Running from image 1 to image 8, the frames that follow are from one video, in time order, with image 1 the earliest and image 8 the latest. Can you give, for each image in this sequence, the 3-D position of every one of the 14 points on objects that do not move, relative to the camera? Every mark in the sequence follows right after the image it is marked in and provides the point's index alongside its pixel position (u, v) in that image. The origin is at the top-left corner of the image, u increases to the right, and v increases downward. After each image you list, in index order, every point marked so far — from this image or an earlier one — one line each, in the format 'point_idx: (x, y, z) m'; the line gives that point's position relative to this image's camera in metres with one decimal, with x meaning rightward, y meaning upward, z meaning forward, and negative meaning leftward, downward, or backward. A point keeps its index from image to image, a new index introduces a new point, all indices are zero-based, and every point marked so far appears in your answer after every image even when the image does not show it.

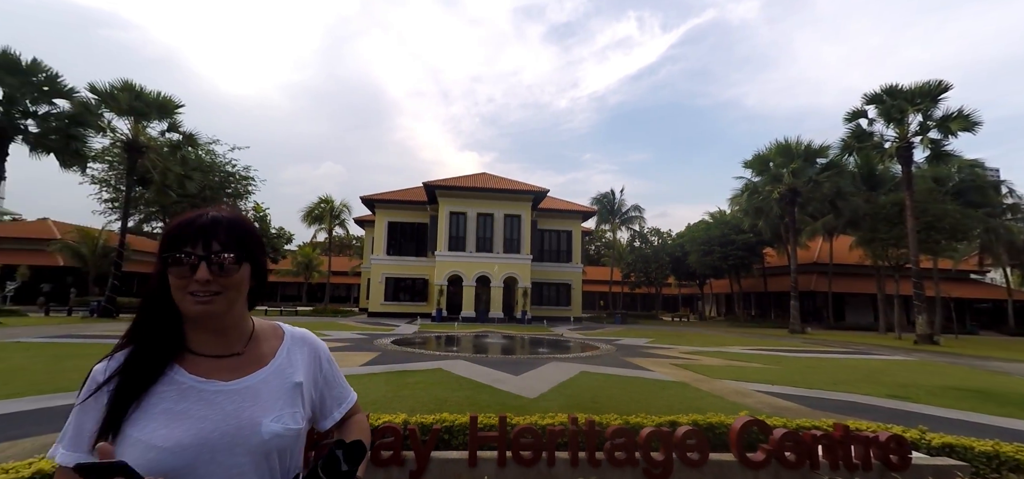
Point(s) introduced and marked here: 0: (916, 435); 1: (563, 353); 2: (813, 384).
0: (+4.1, -1.9, +4.4) m
1: (+1.7, -3.8, +15.2) m
2: (+7.2, -3.4, +10.6) m
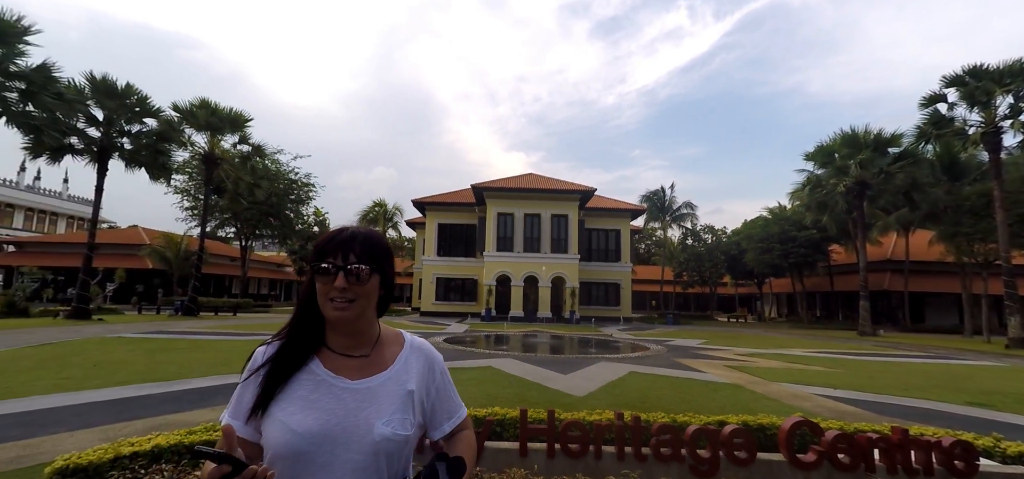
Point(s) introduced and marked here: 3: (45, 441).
0: (+4.5, -1.9, +4.2) m
1: (+3.4, -3.8, +15.2) m
2: (+8.3, -3.3, +10.0) m
3: (-5.1, -2.2, +5.0) m
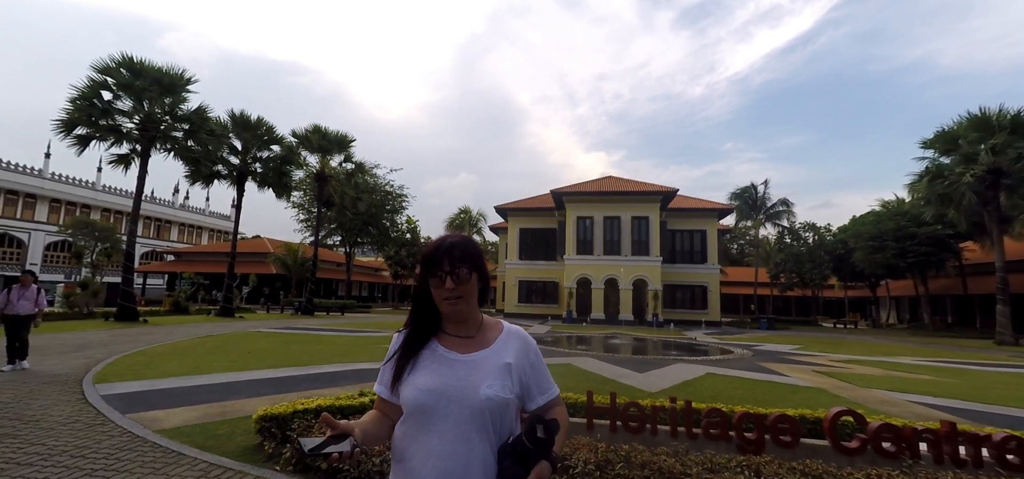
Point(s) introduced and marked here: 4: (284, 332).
0: (+5.2, -1.9, +4.2) m
1: (+6.1, -3.9, +15.3) m
2: (+10.0, -3.3, +9.3) m
3: (-4.1, -2.5, +6.8) m
4: (-9.8, -4.0, +19.3) m
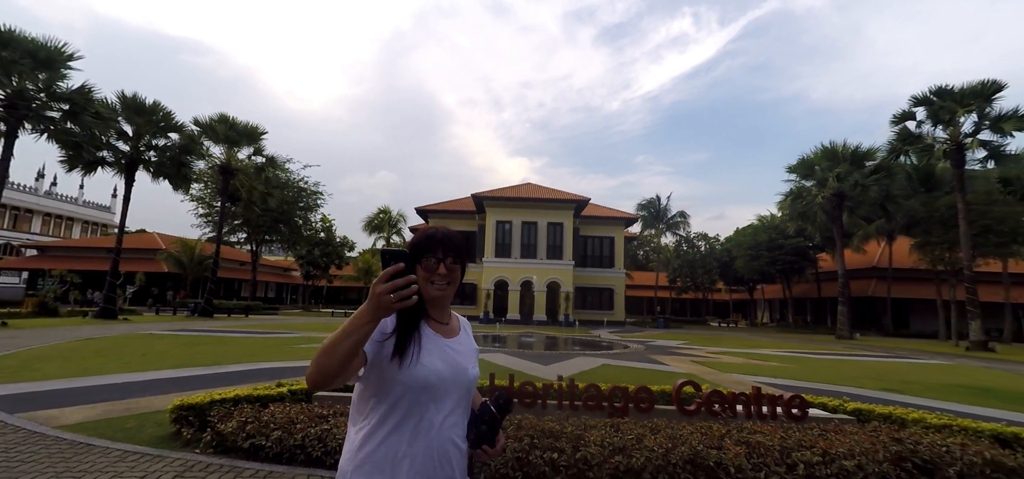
0: (+4.2, -2.1, +5.8) m
1: (+3.1, -4.1, +16.8) m
2: (+8.0, -3.6, +11.6) m
3: (-5.5, -2.4, +6.7) m
4: (-13.3, -3.8, +18.1) m
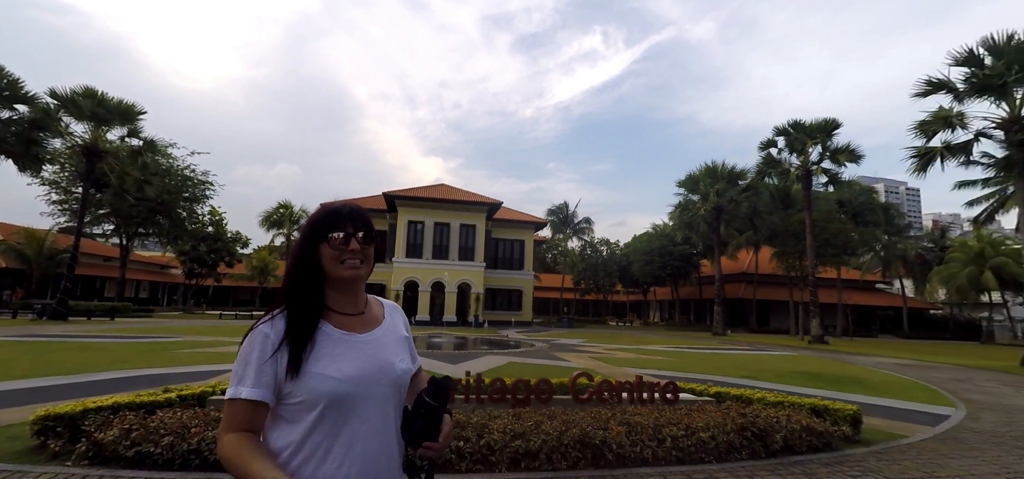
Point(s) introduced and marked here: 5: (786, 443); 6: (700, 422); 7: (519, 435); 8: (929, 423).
0: (+2.9, -2.2, +6.9) m
1: (-0.4, -4.2, +17.4) m
2: (+5.4, -3.8, +13.3) m
3: (-6.8, -2.3, +5.8) m
4: (-16.7, -3.5, +15.5) m
5: (+3.0, -2.3, +5.0) m
6: (+2.1, -2.0, +5.0) m
7: (+0.1, -2.0, +4.7) m
8: (+5.7, -2.5, +6.2) m
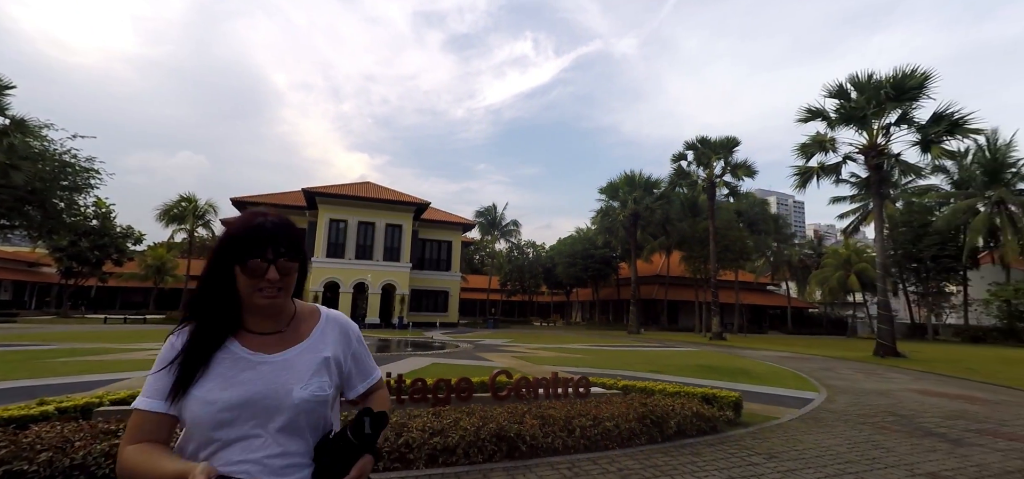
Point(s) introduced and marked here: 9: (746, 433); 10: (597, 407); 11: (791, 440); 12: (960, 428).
0: (+1.6, -2.3, +7.4) m
1: (-3.3, -4.3, +17.3) m
2: (+3.1, -4.0, +14.1) m
3: (-7.8, -2.2, +4.9) m
4: (-19.0, -3.2, +12.9) m
5: (+2.1, -2.3, +5.6) m
6: (+1.1, -2.1, +5.5) m
7: (-0.8, -2.0, +4.8) m
8: (+4.5, -2.6, +7.2) m
9: (+3.0, -2.5, +5.8) m
10: (+1.1, -2.1, +5.8) m
11: (+3.4, -2.4, +5.5) m
12: (+5.9, -2.5, +6.0) m
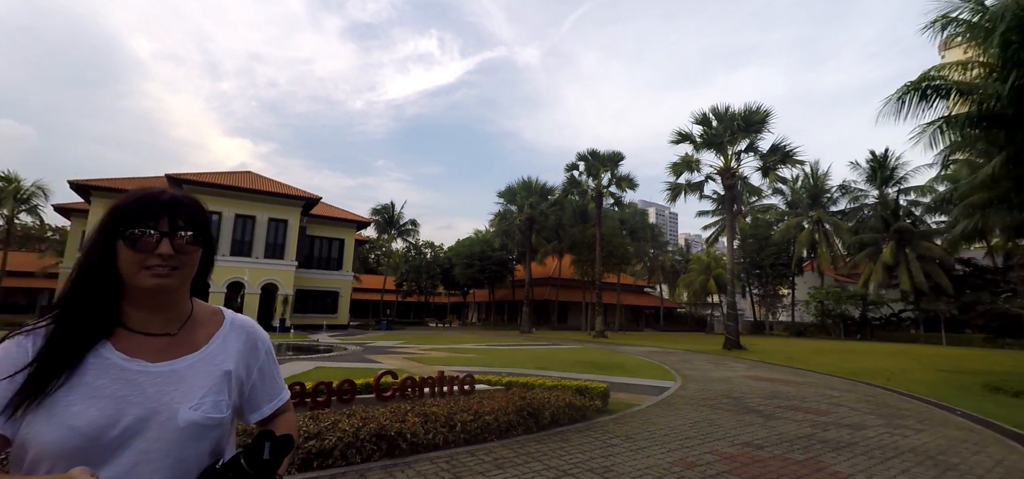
0: (-0.3, -2.4, +7.8) m
1: (-7.3, -4.2, +16.4) m
2: (-0.3, -4.1, +14.6) m
3: (-8.9, -1.9, +3.2) m
4: (-21.7, -2.6, +8.6) m
5: (+0.6, -2.4, +6.1) m
6: (-0.3, -2.1, +5.7) m
7: (-2.1, -2.0, +4.7) m
8: (+2.6, -2.8, +8.2) m
9: (+1.4, -2.6, +6.5) m
10: (-0.4, -2.2, +6.1) m
11: (+1.9, -2.5, +6.3) m
12: (+4.2, -2.7, +7.3) m
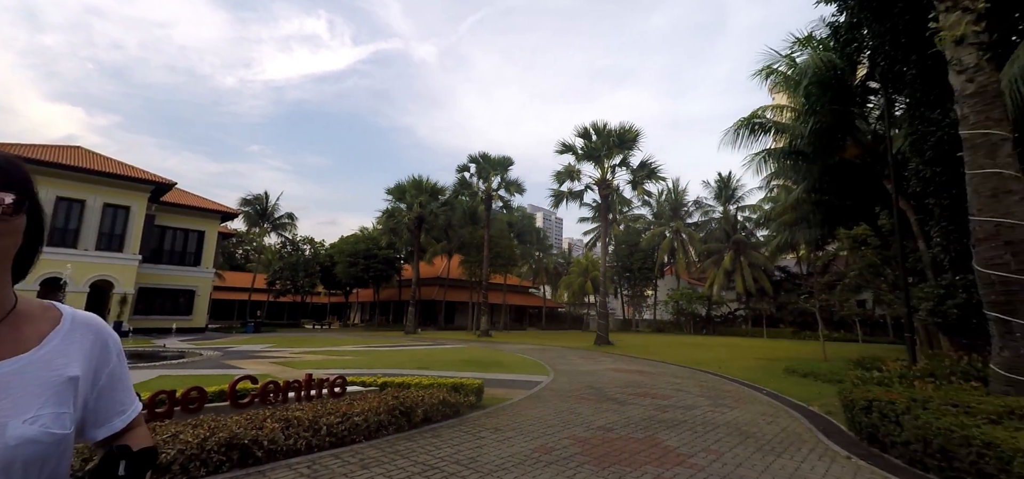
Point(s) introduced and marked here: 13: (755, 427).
0: (-2.4, -2.3, +7.6) m
1: (-11.3, -3.9, +14.3) m
2: (-4.1, -4.0, +14.3) m
3: (-9.6, -1.6, +1.2) m
4: (-23.3, -1.9, +3.3) m
5: (-1.2, -2.4, +6.2) m
6: (-1.9, -2.1, +5.6) m
7: (-3.4, -1.9, +4.2) m
8: (+0.3, -2.8, +8.7) m
9: (-0.4, -2.6, +6.8) m
10: (-2.1, -2.2, +5.9) m
11: (+0.1, -2.6, +6.6) m
12: (+2.1, -2.8, +8.2) m
13: (+3.1, -2.4, +5.7) m
